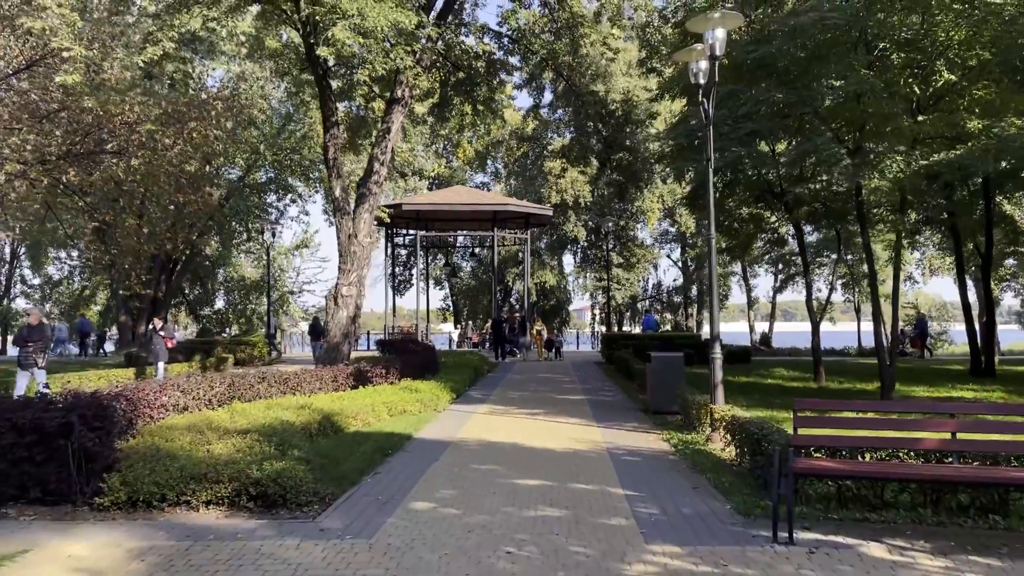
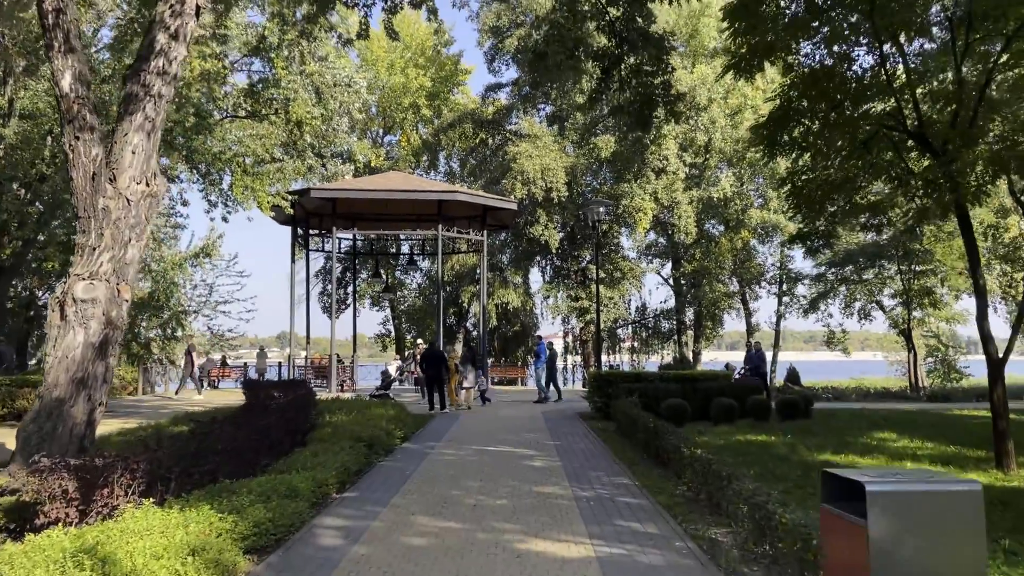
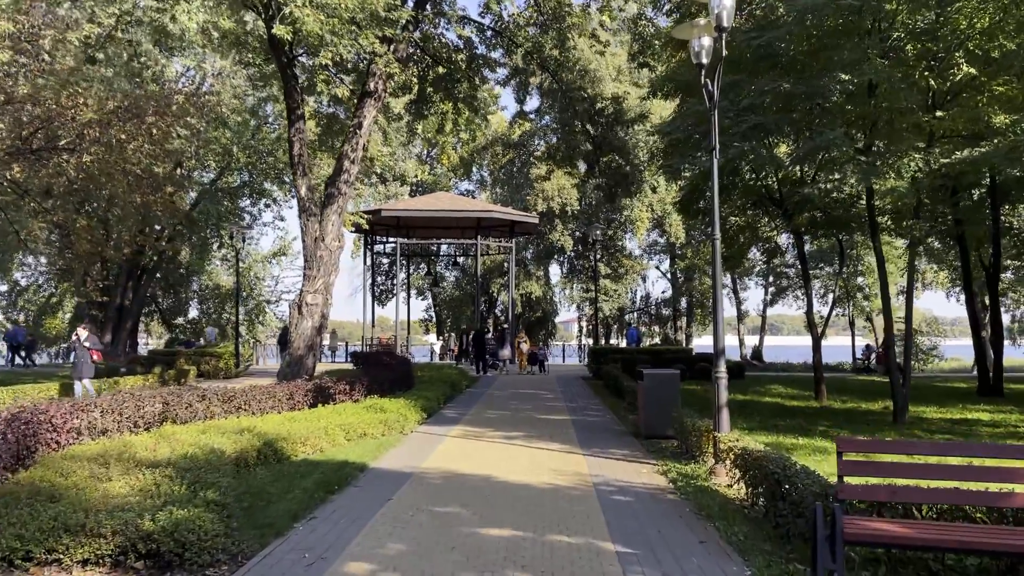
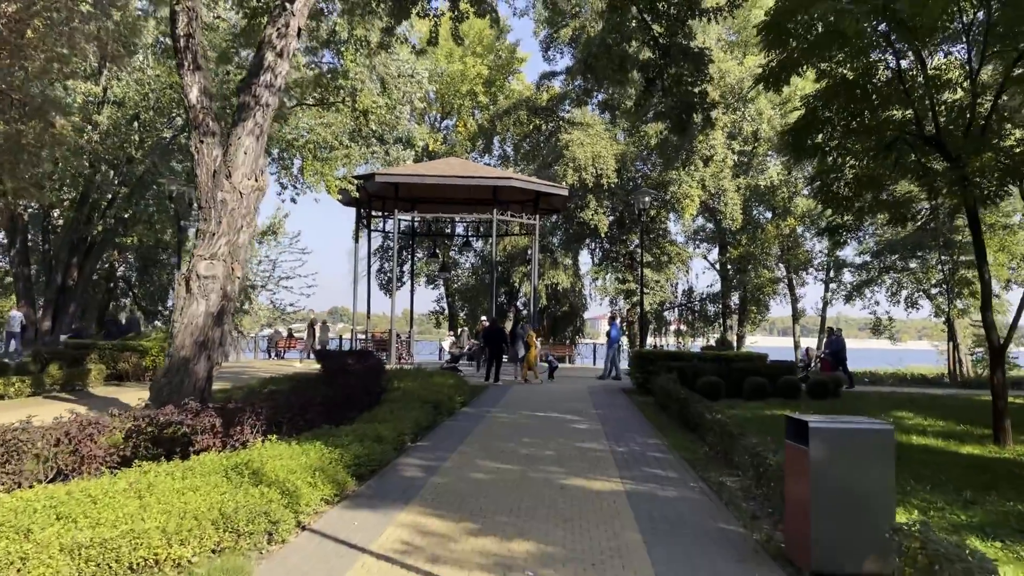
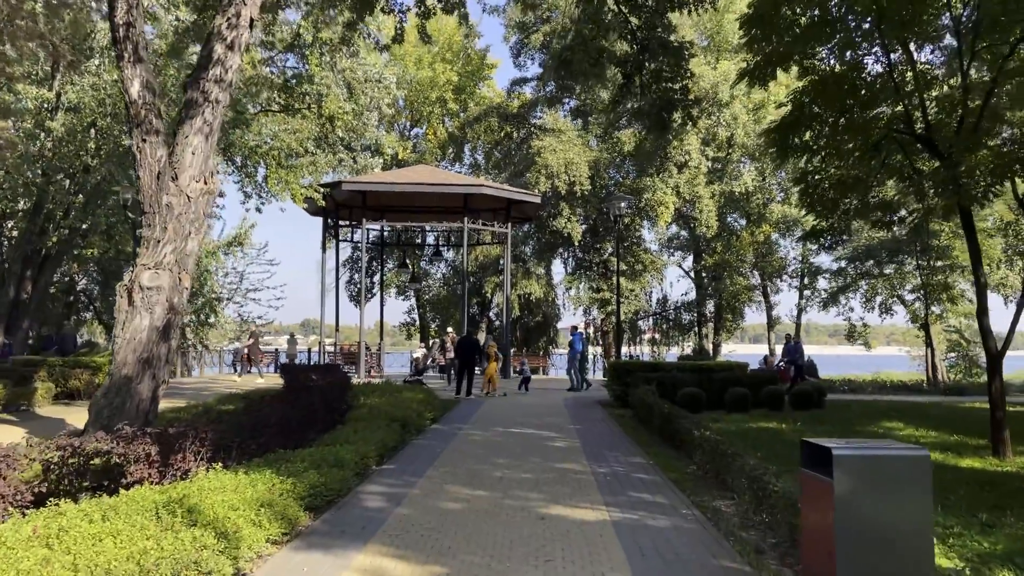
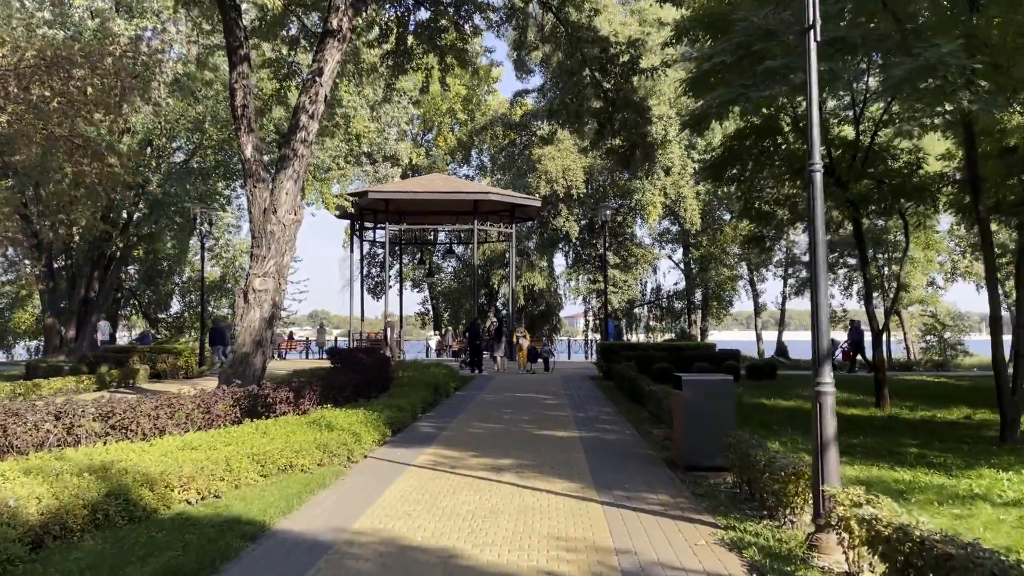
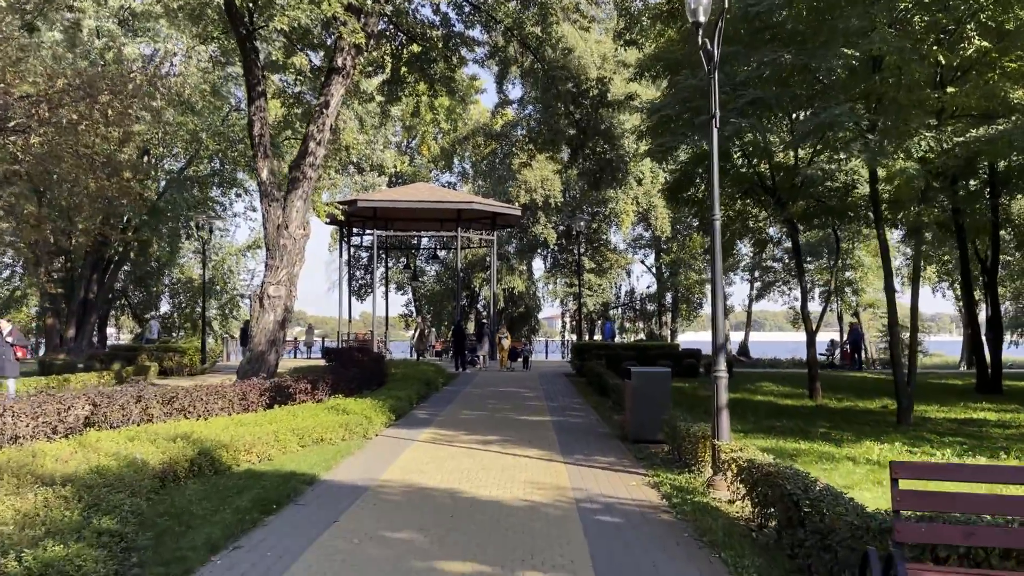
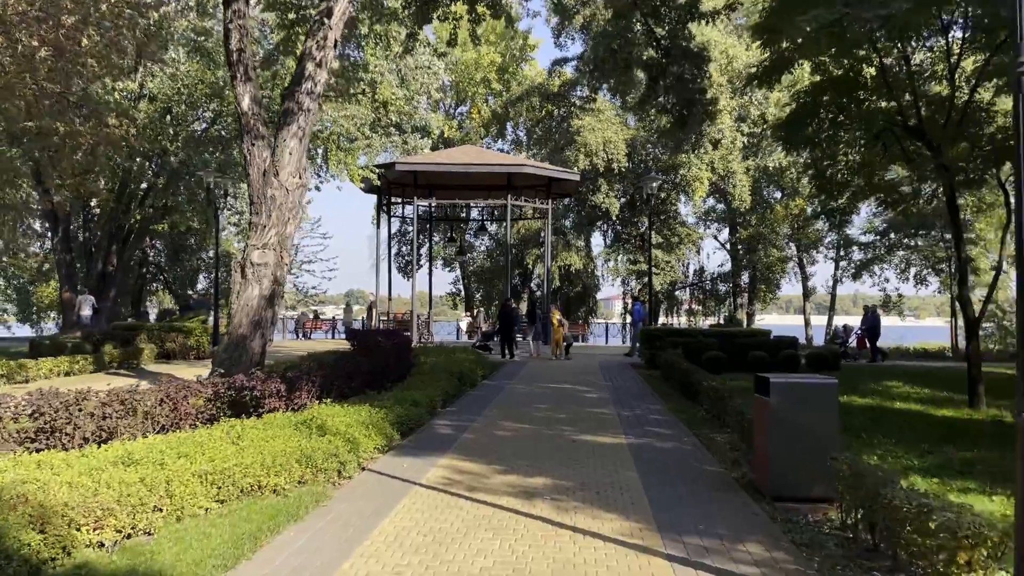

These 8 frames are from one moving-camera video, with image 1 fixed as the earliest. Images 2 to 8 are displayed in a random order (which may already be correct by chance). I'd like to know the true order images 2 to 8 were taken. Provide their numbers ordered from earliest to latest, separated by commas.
3, 7, 6, 8, 4, 5, 2
